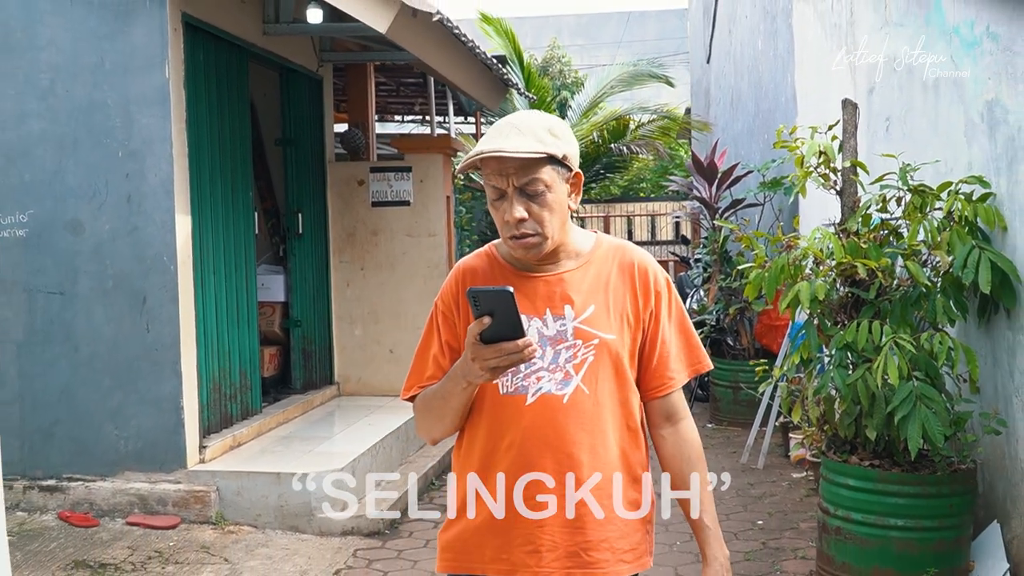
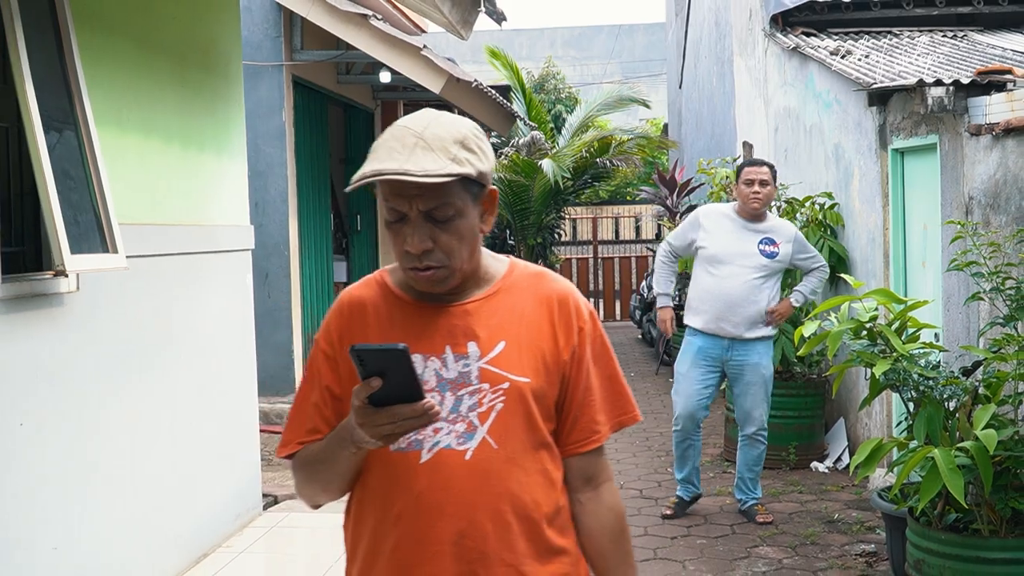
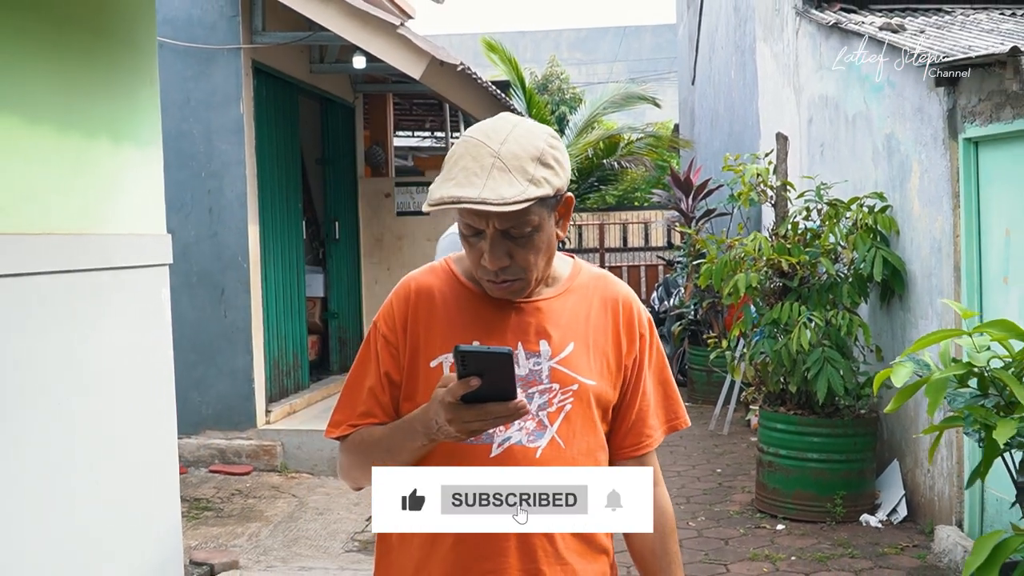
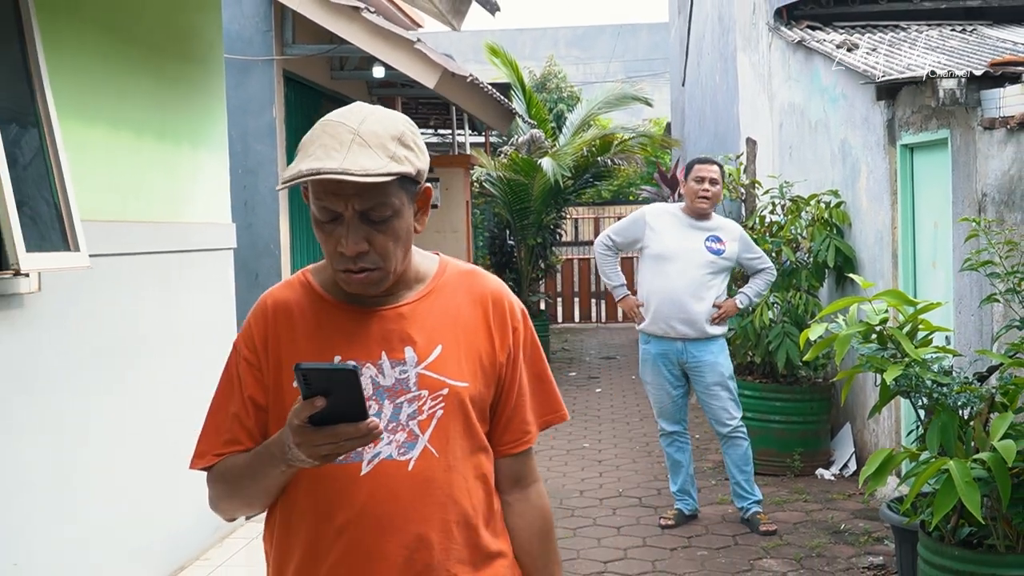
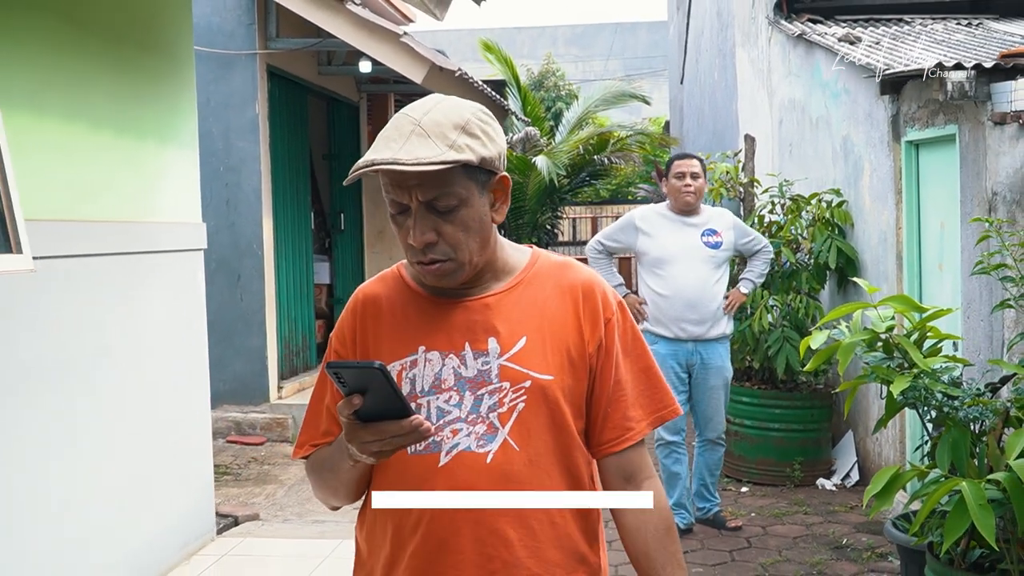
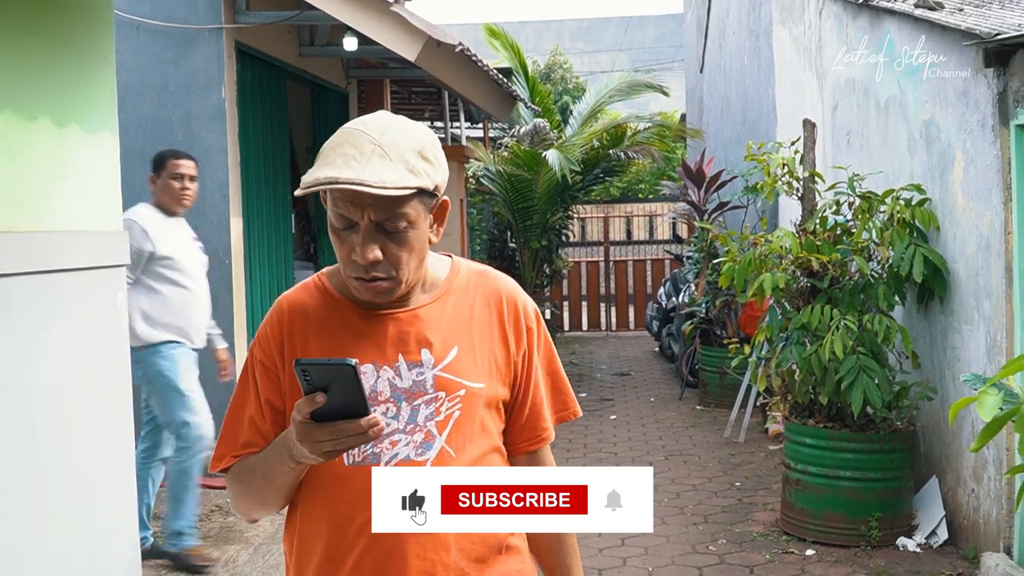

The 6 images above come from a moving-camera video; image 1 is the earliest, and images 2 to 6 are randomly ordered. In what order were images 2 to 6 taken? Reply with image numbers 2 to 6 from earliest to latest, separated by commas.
6, 3, 5, 4, 2
